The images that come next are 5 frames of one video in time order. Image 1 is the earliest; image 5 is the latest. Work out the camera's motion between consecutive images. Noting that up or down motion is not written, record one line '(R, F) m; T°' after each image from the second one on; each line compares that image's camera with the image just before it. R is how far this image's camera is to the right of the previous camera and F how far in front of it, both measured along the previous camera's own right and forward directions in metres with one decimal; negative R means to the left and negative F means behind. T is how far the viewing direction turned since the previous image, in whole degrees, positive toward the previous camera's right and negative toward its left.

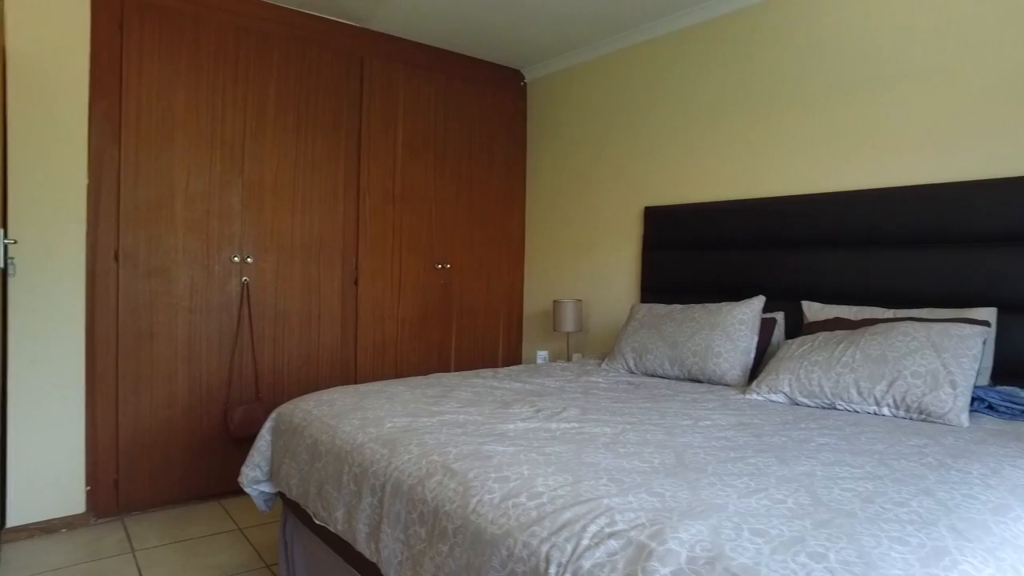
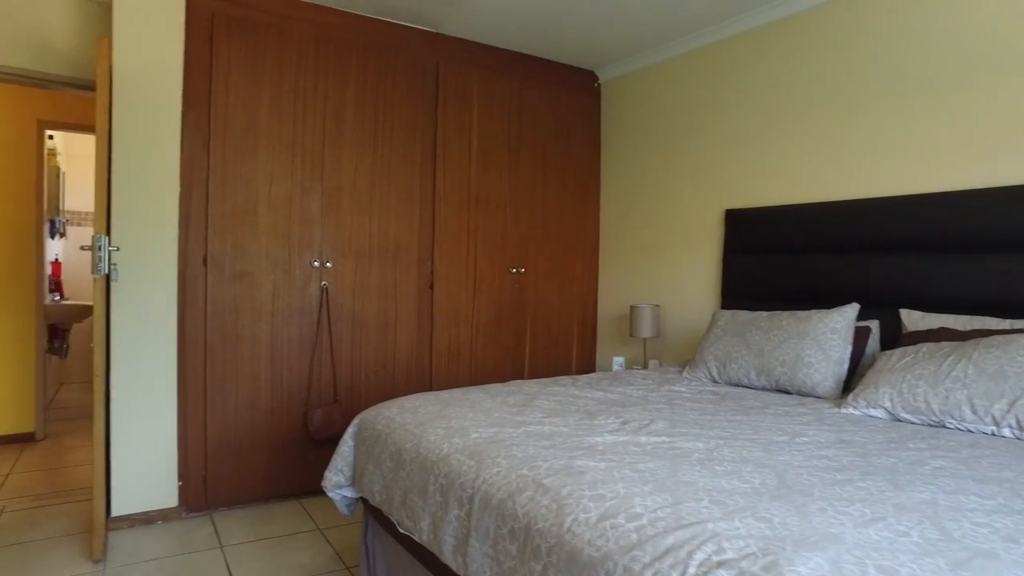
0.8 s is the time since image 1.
(0.0, 0.0) m; -5°
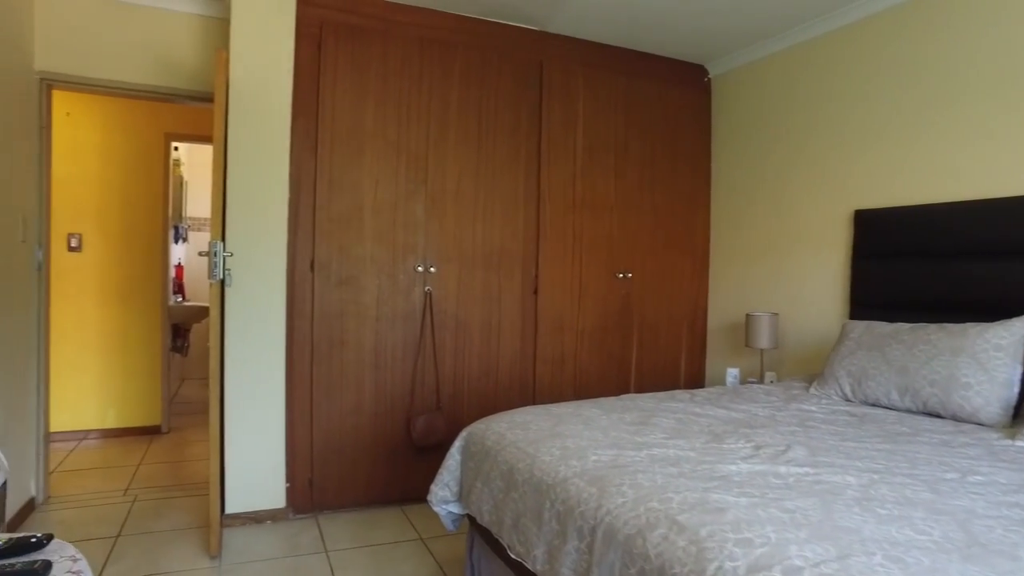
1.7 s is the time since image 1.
(0.0, +0.1) m; -7°
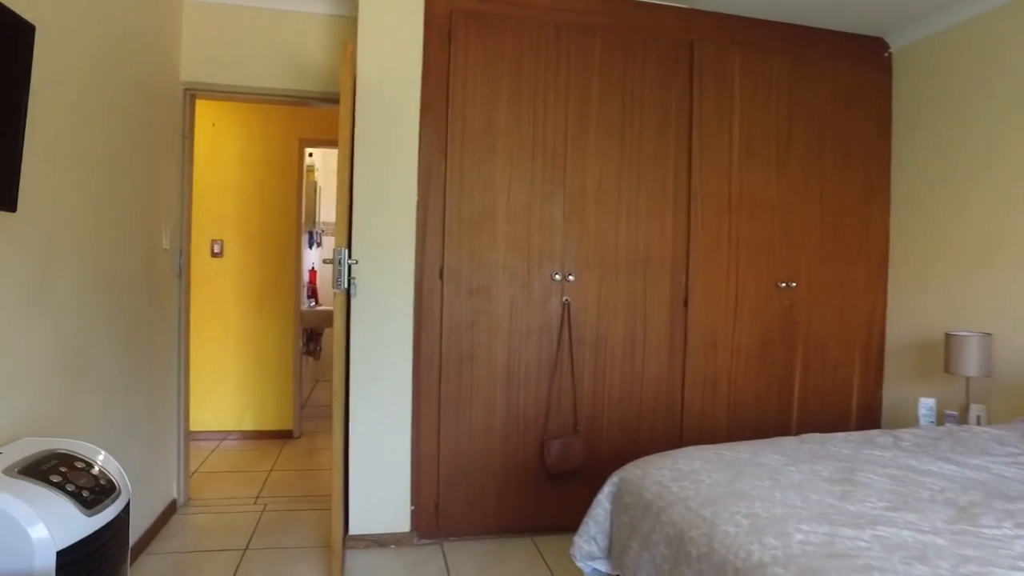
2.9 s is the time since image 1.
(-0.1, +0.3) m; -10°
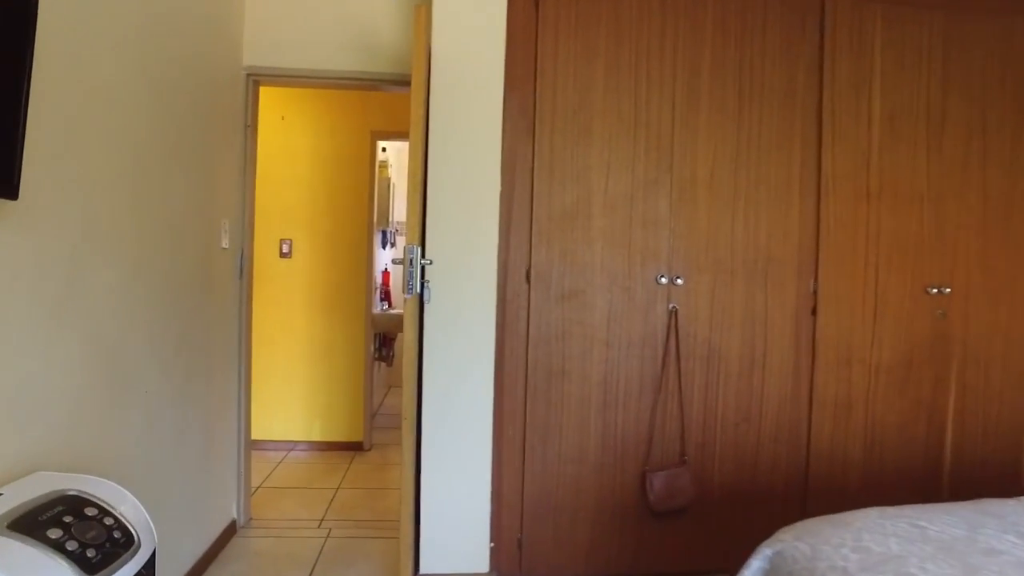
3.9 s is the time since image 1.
(-0.1, +0.4) m; -6°
